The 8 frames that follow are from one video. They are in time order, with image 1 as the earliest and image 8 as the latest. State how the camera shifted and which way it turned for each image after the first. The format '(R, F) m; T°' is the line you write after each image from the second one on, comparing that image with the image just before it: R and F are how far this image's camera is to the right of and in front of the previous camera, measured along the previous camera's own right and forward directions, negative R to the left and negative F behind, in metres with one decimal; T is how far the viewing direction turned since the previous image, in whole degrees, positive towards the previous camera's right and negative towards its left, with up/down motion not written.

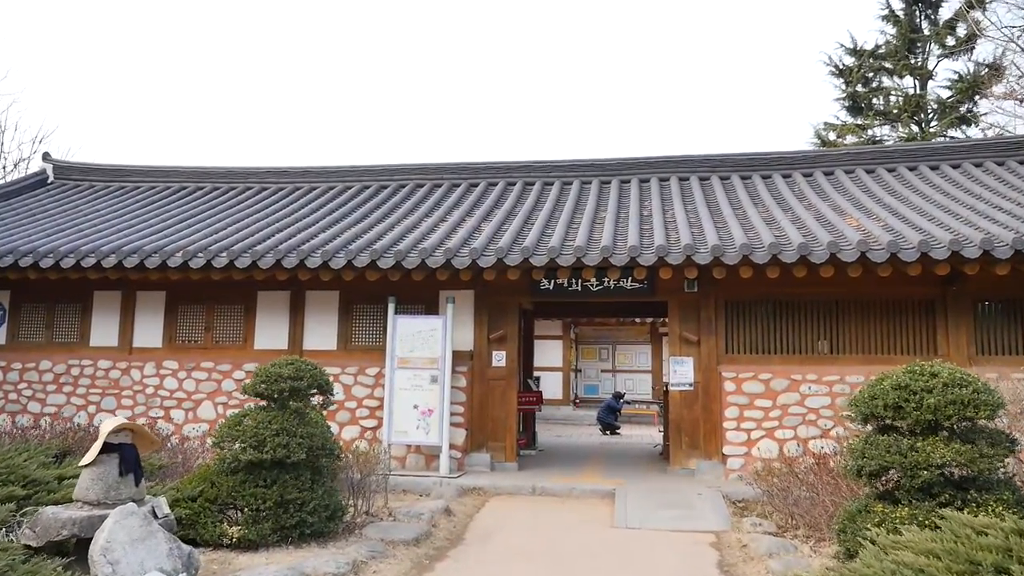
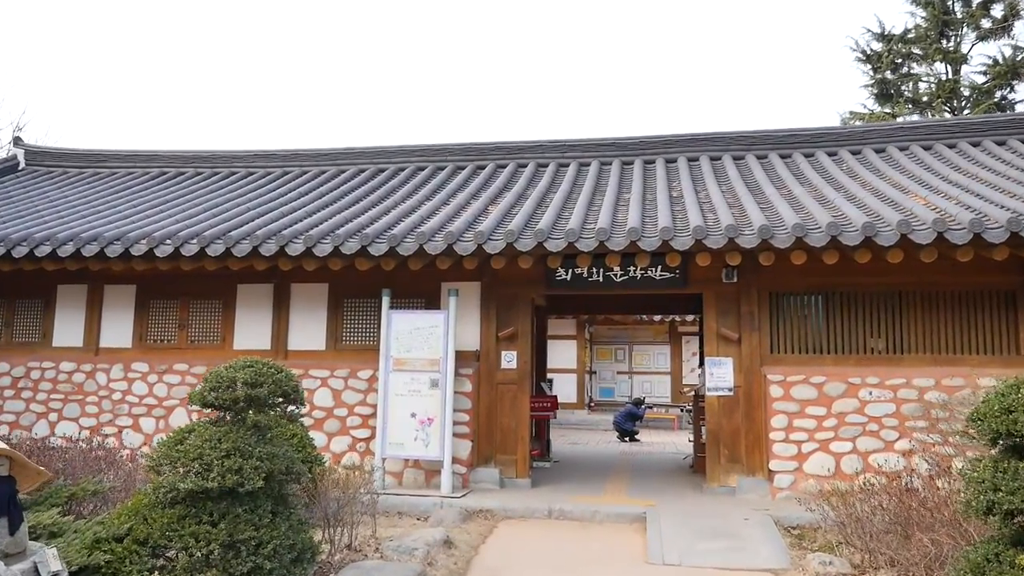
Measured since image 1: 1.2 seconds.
(0.0, +1.0) m; -1°
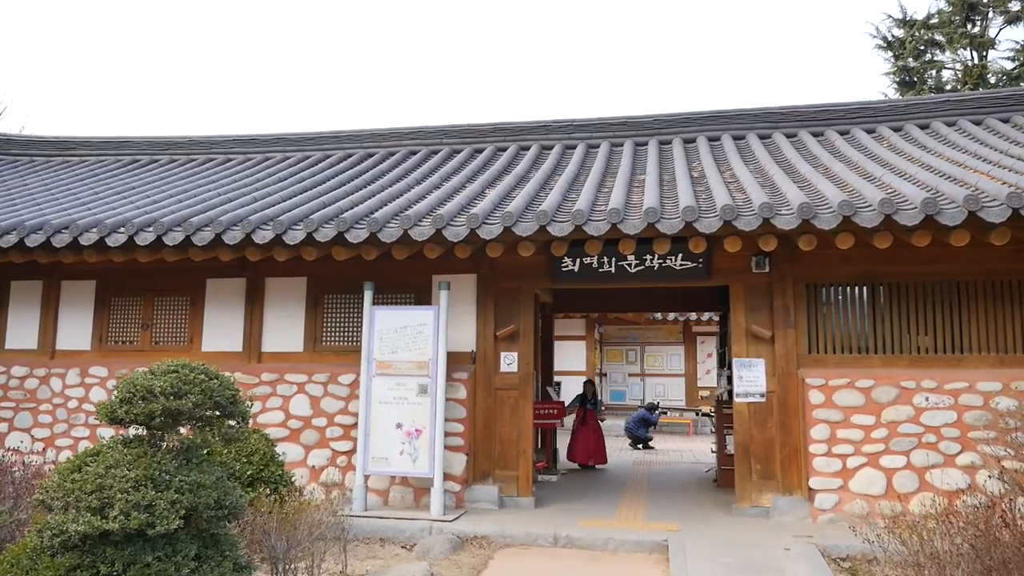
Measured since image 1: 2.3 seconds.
(+0.1, +0.8) m; -1°
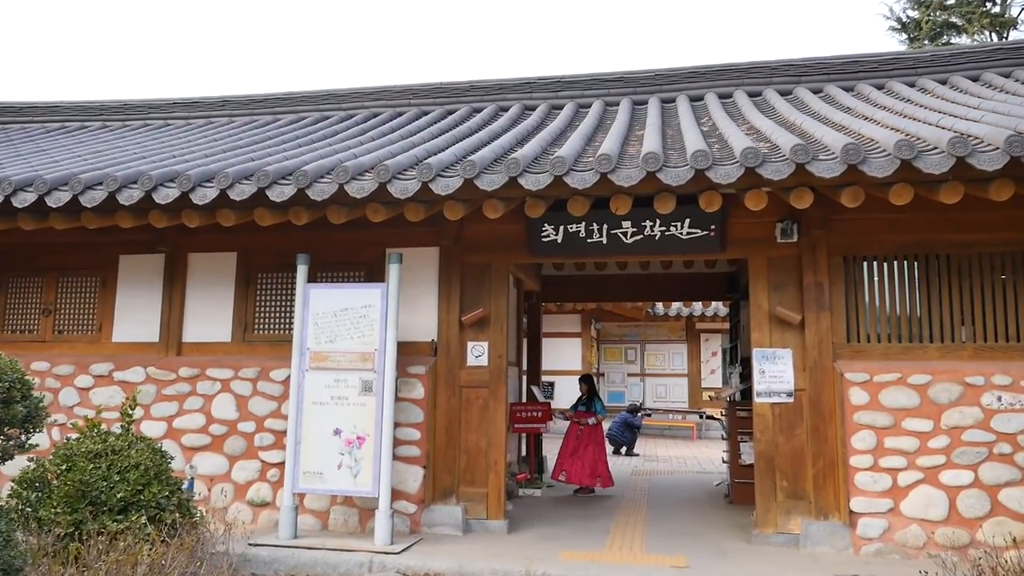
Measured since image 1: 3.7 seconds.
(+0.2, +1.1) m; 0°
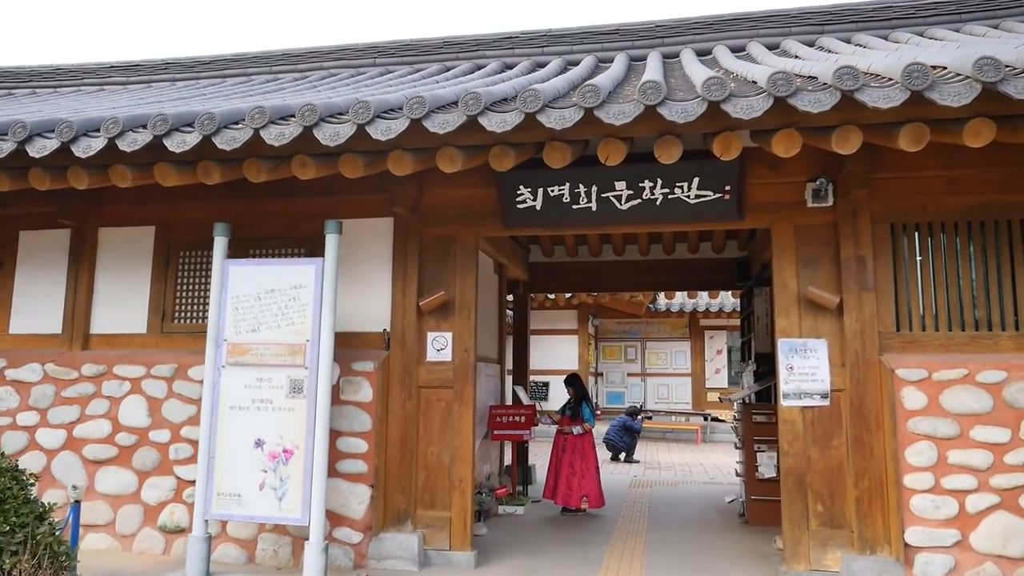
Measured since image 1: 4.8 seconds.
(+0.2, +0.9) m; 0°
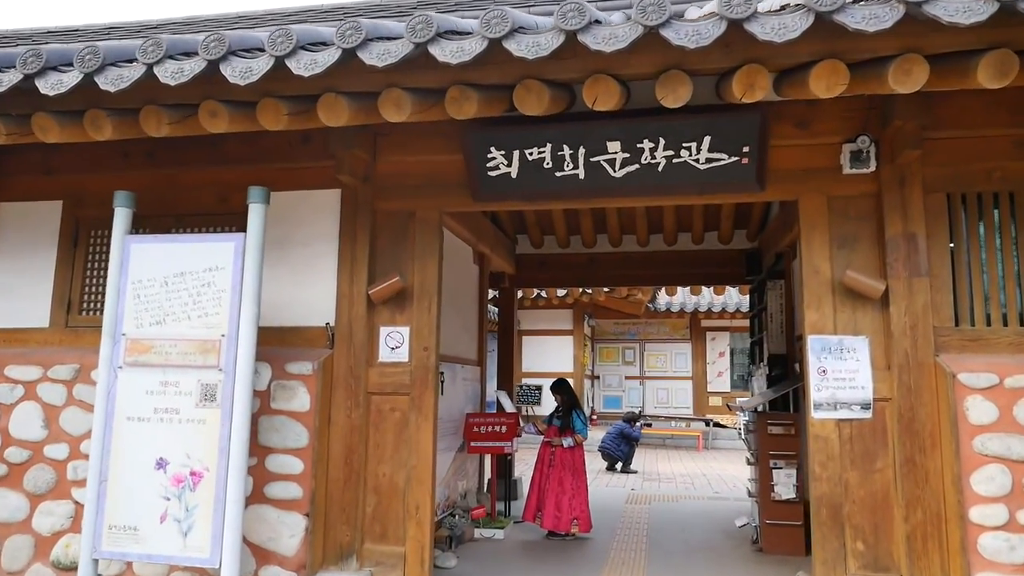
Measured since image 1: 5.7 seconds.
(+0.1, +0.7) m; 0°
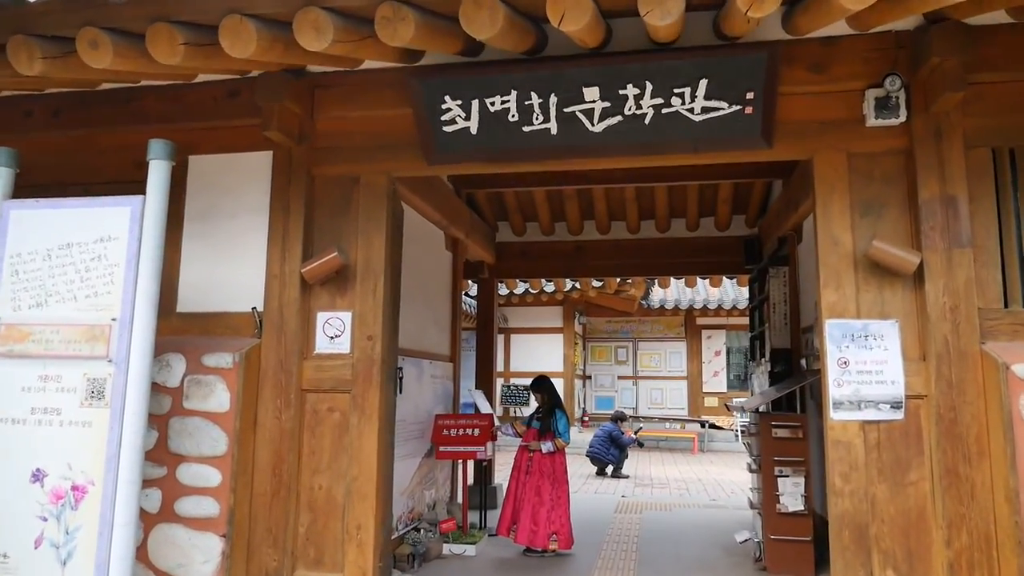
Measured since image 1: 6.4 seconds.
(+0.1, +0.5) m; 0°
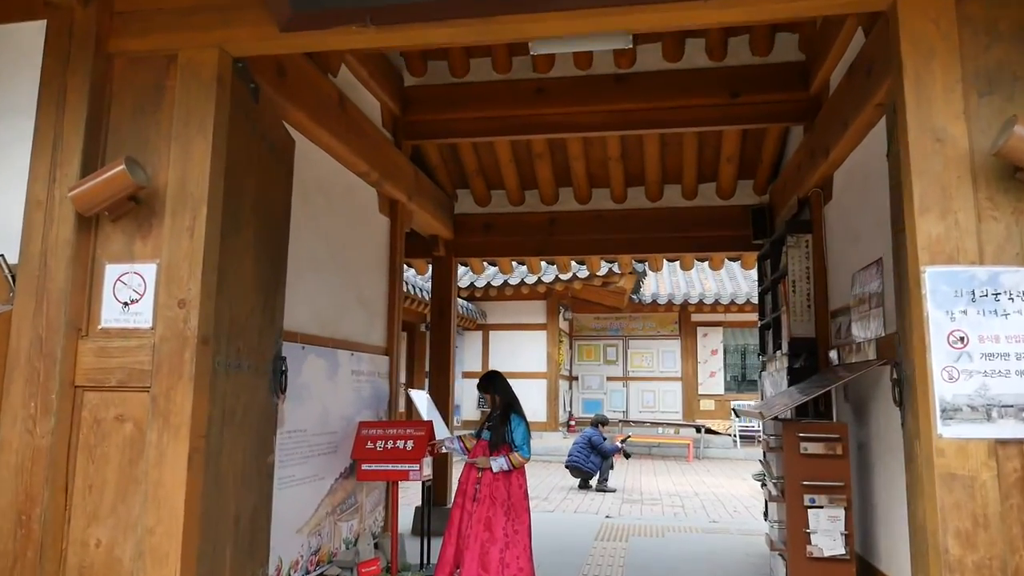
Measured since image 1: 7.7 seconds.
(+0.2, +1.0) m; 0°
